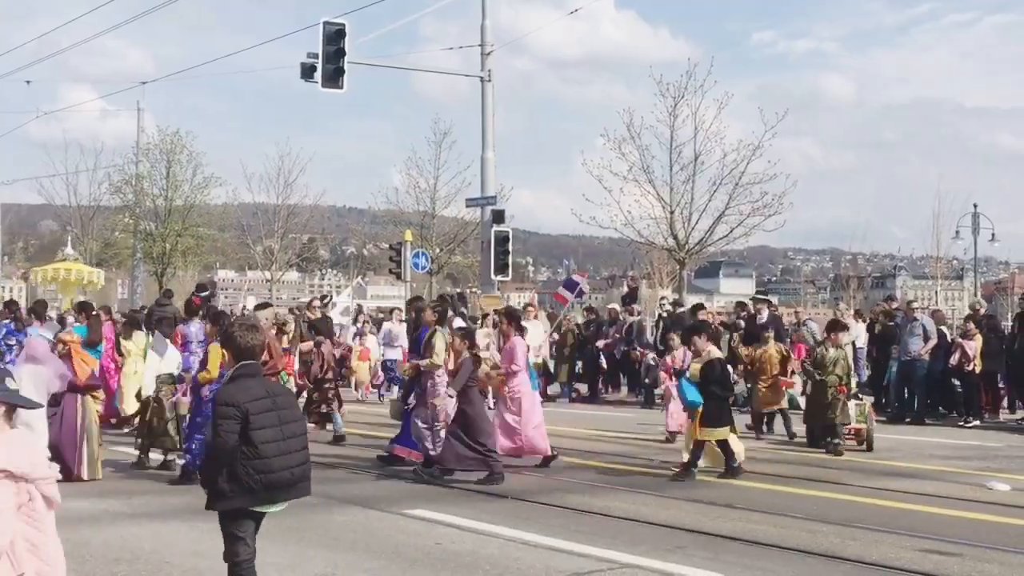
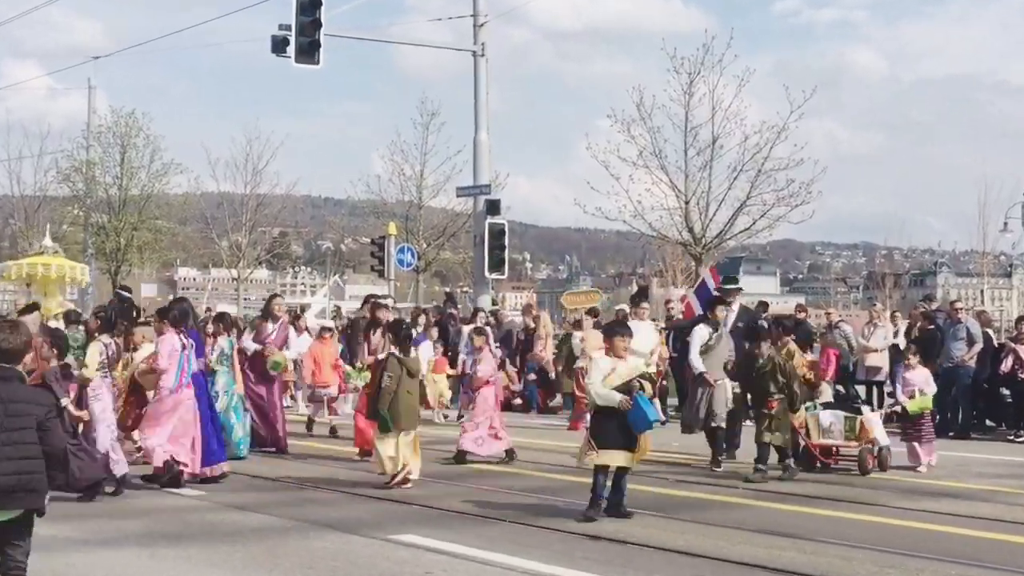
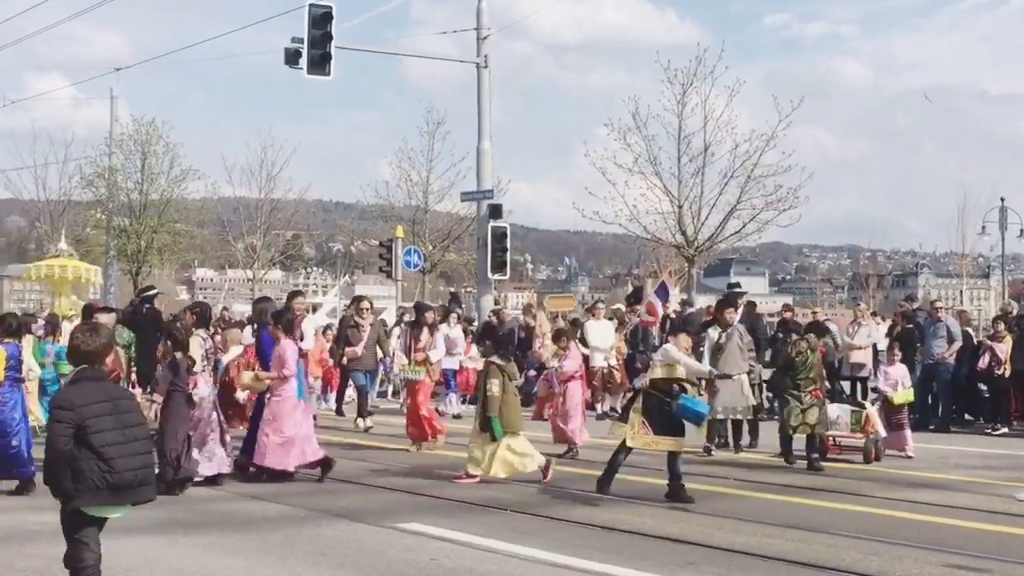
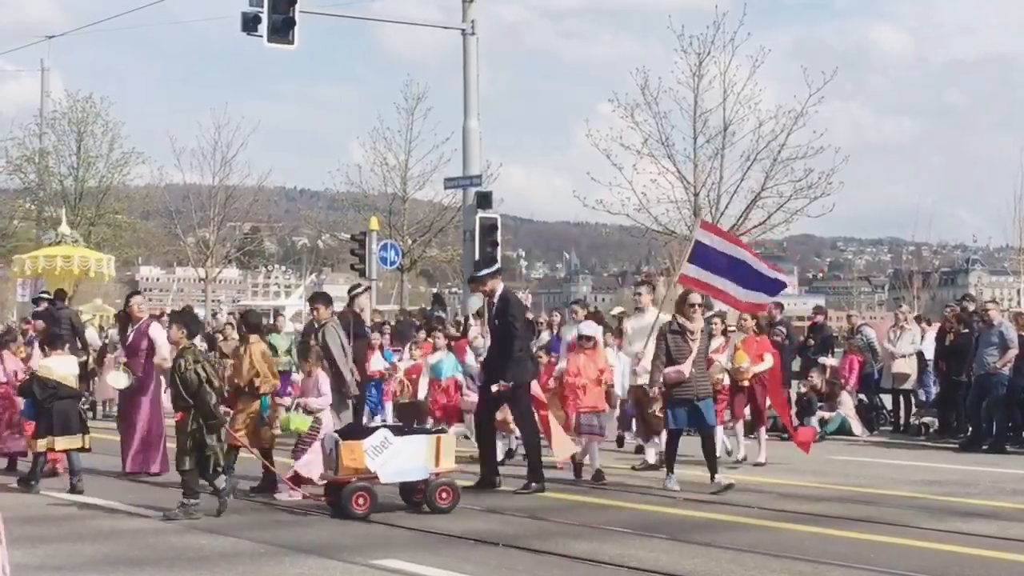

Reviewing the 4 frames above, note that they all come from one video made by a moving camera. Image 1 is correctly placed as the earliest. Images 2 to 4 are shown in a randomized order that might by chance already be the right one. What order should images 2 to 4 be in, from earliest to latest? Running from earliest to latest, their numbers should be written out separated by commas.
3, 2, 4
